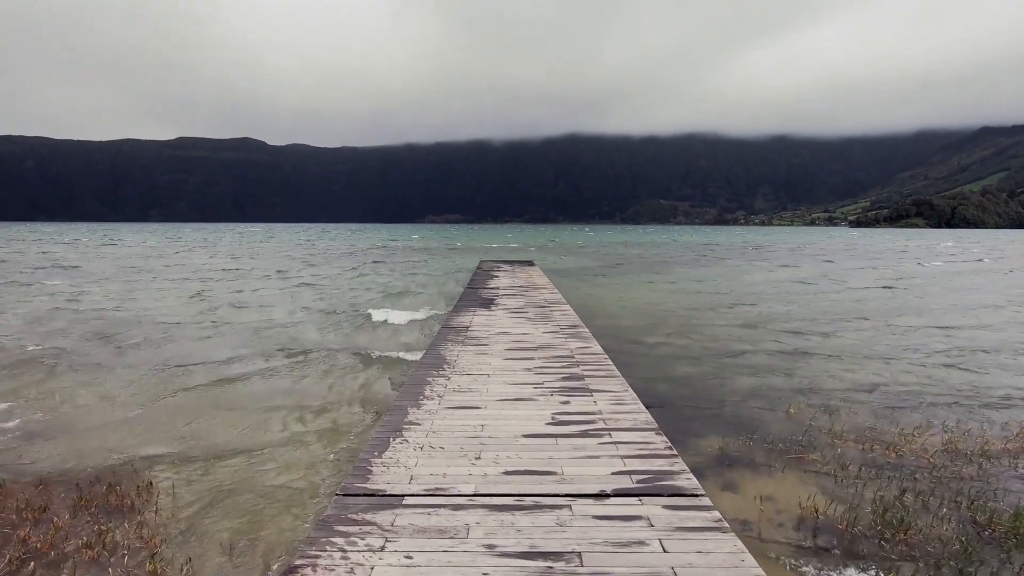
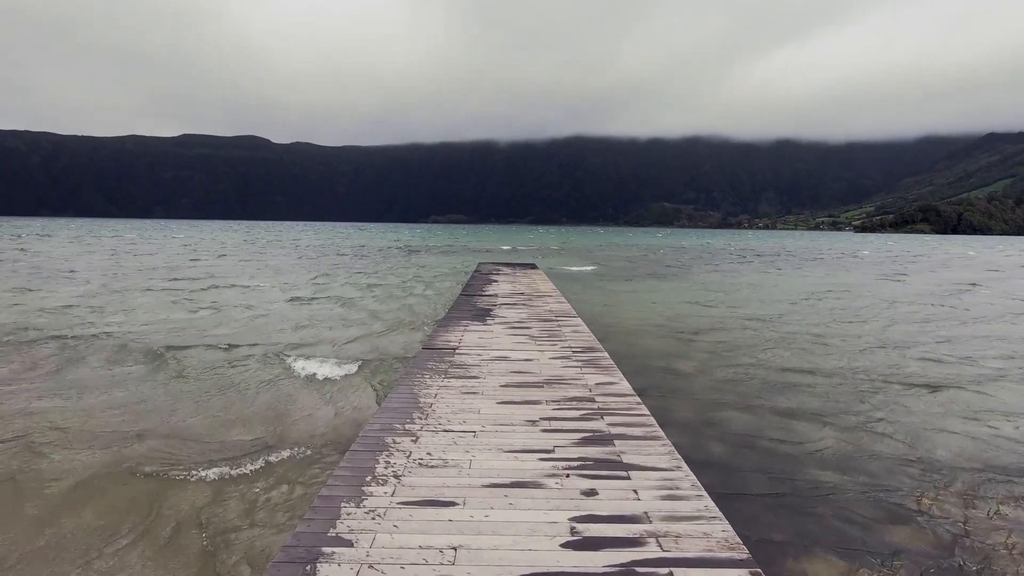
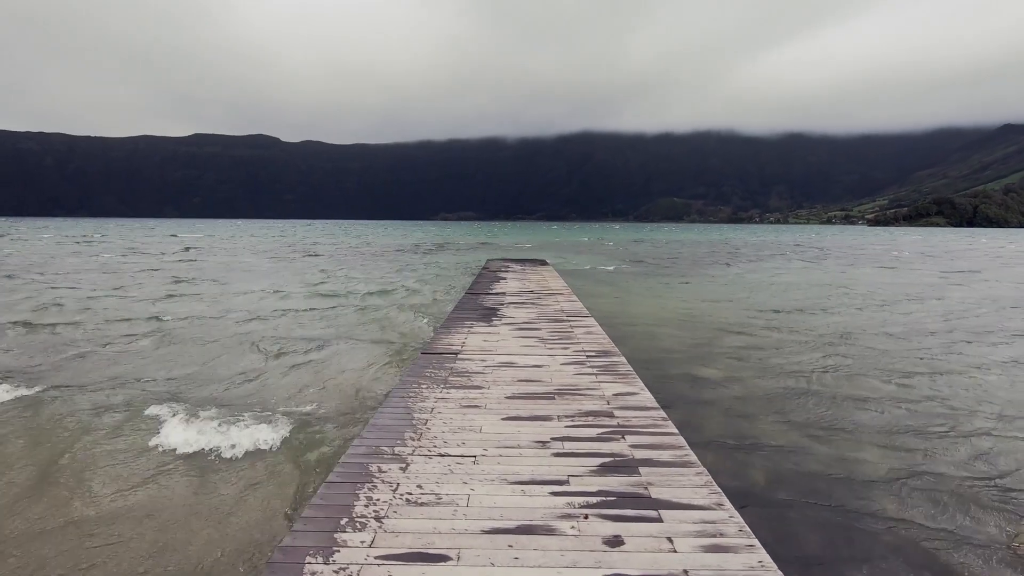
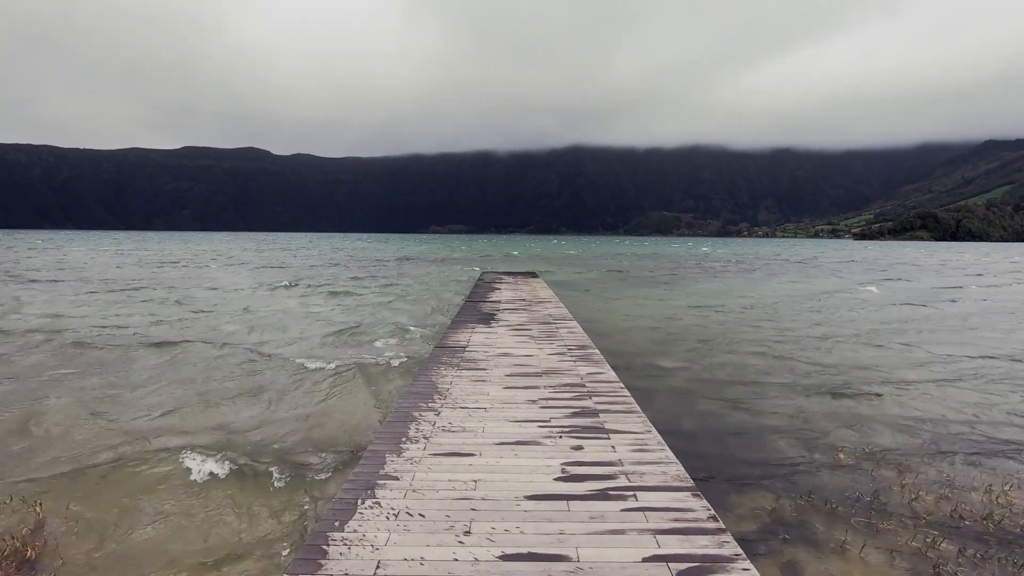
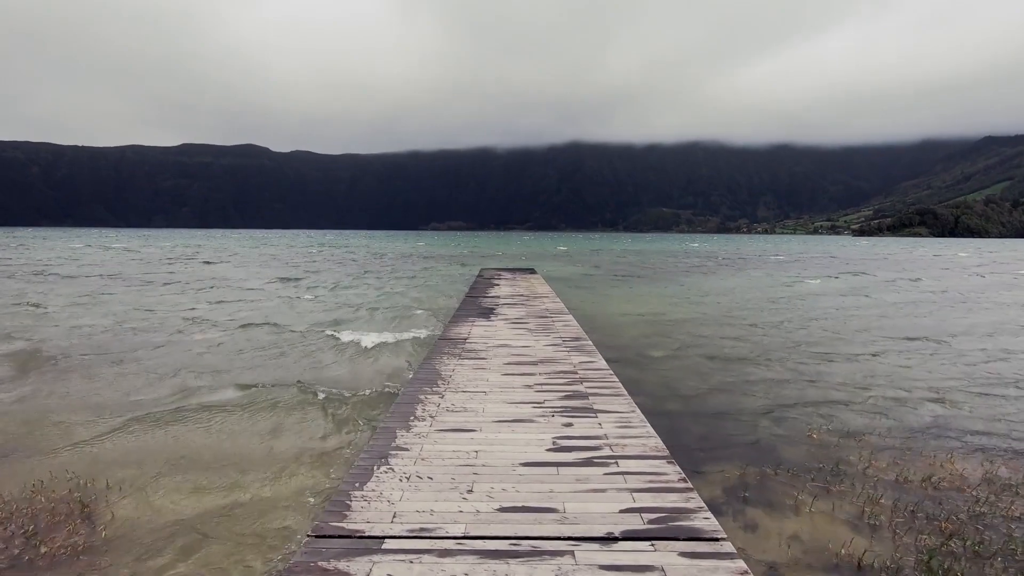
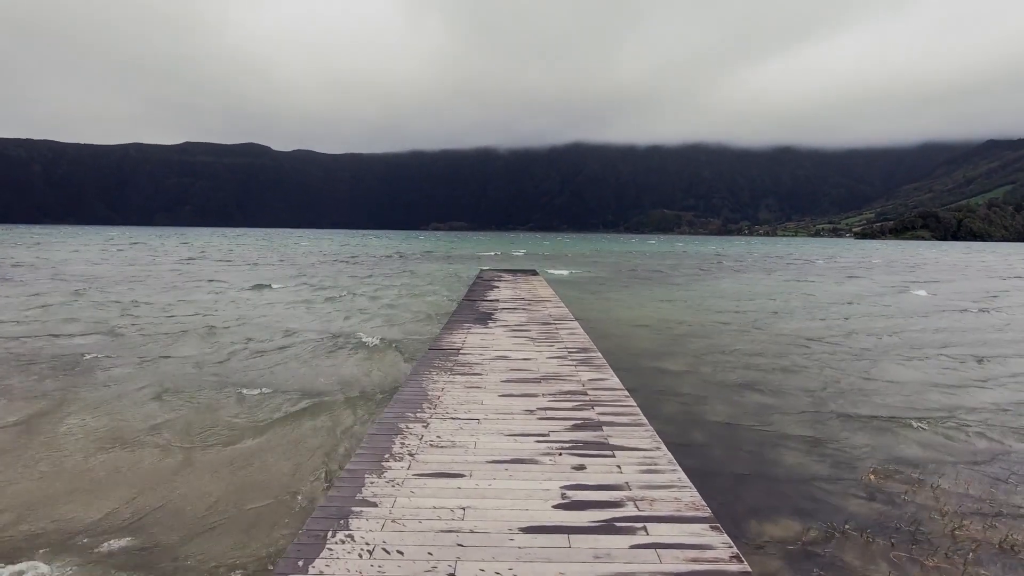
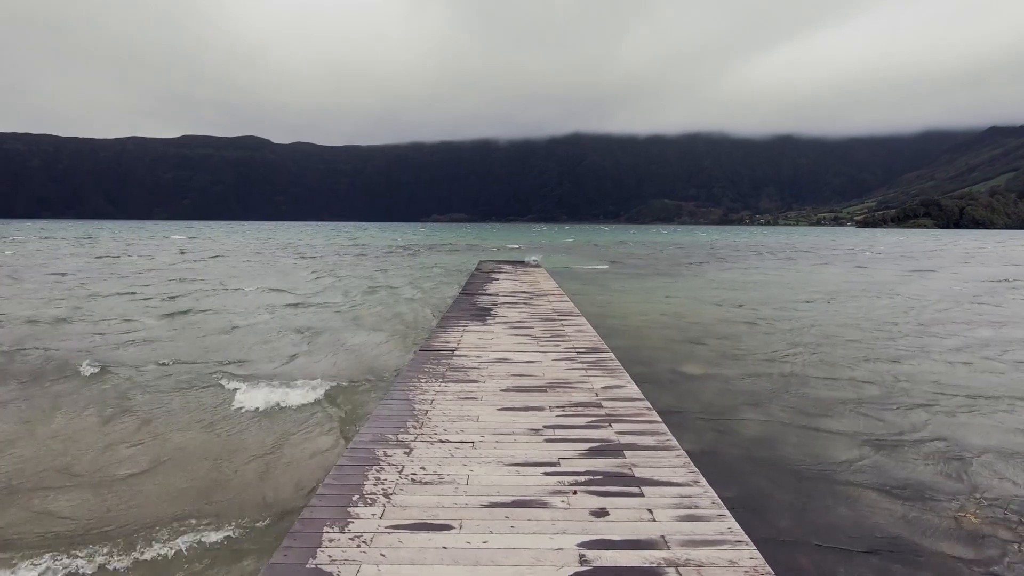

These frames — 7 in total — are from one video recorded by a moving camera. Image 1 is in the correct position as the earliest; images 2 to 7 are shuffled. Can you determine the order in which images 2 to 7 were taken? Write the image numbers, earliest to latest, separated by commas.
5, 4, 6, 2, 7, 3
